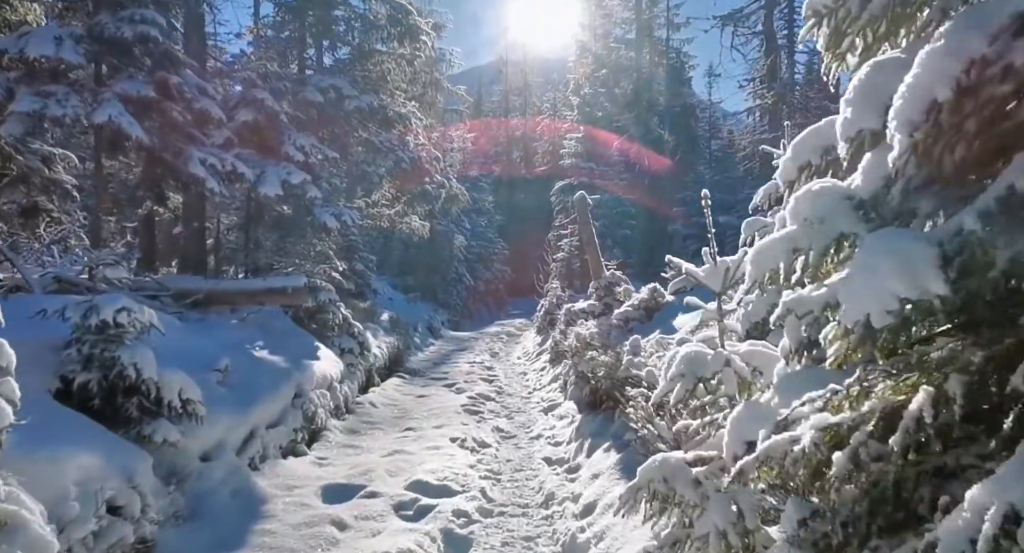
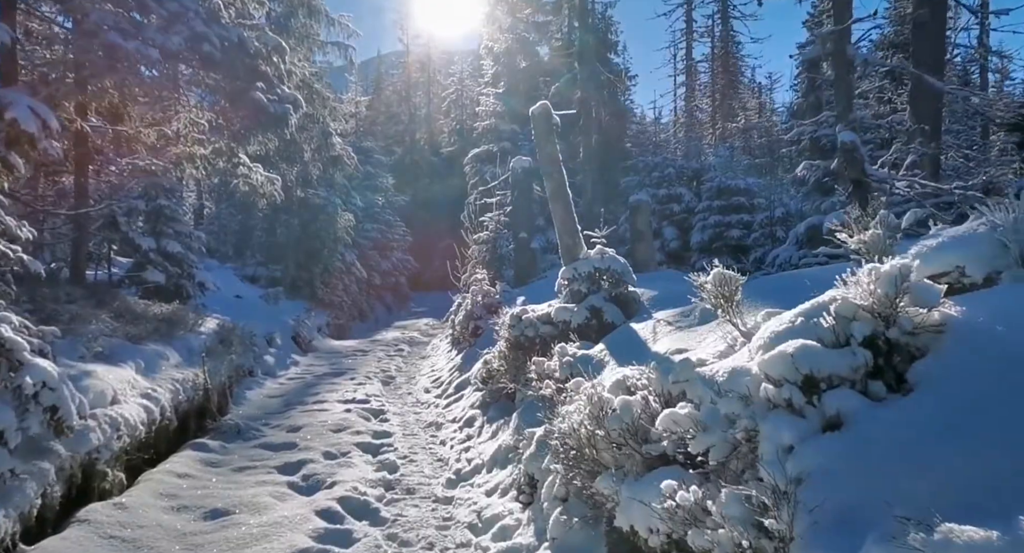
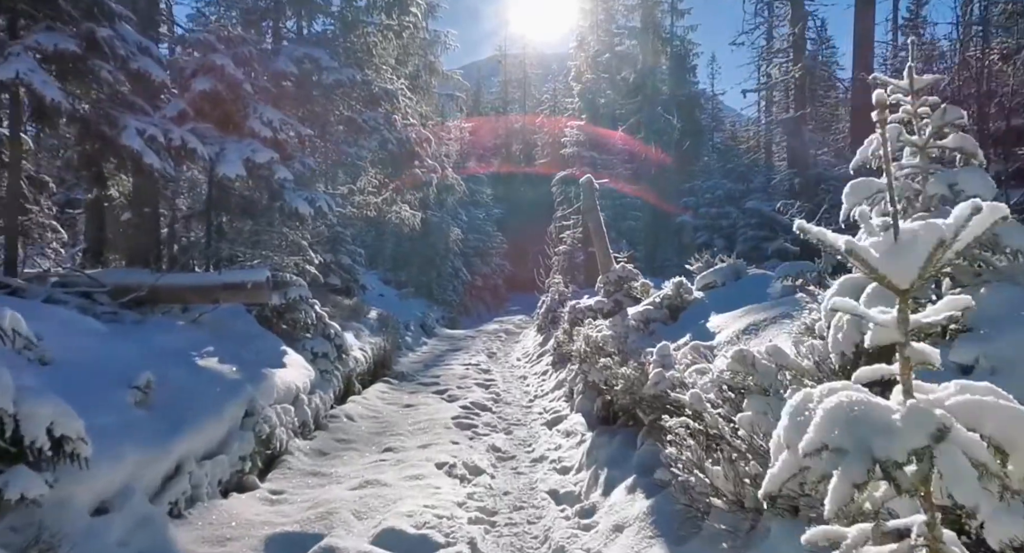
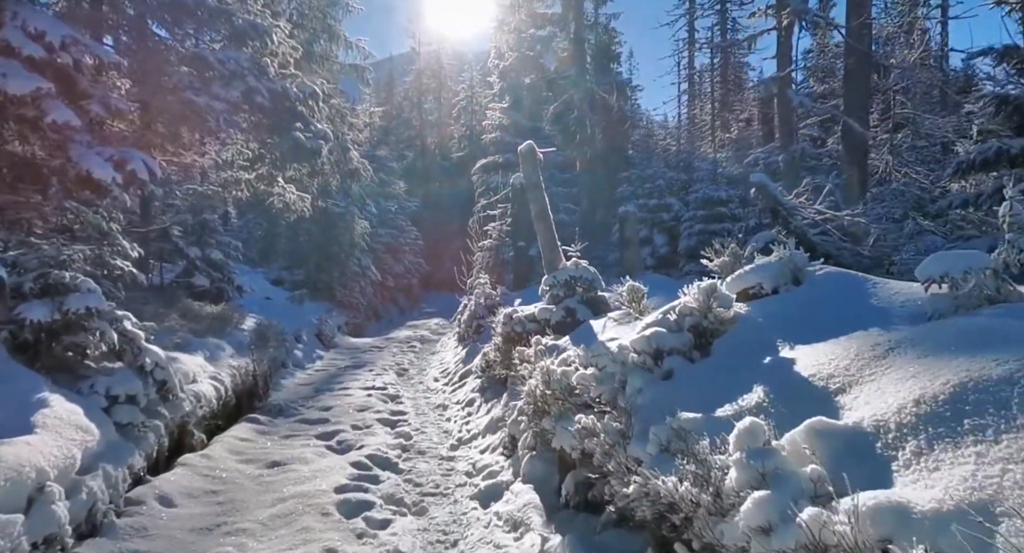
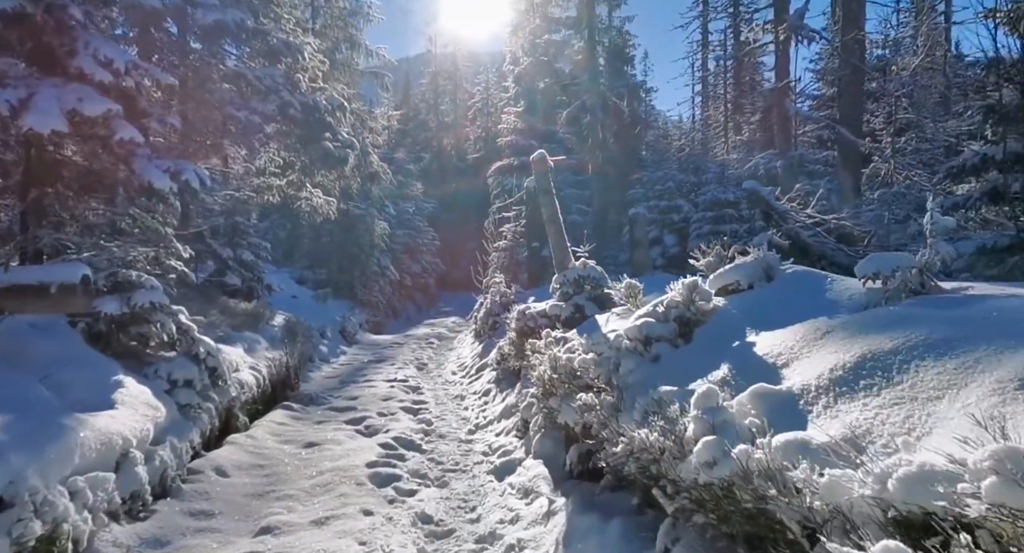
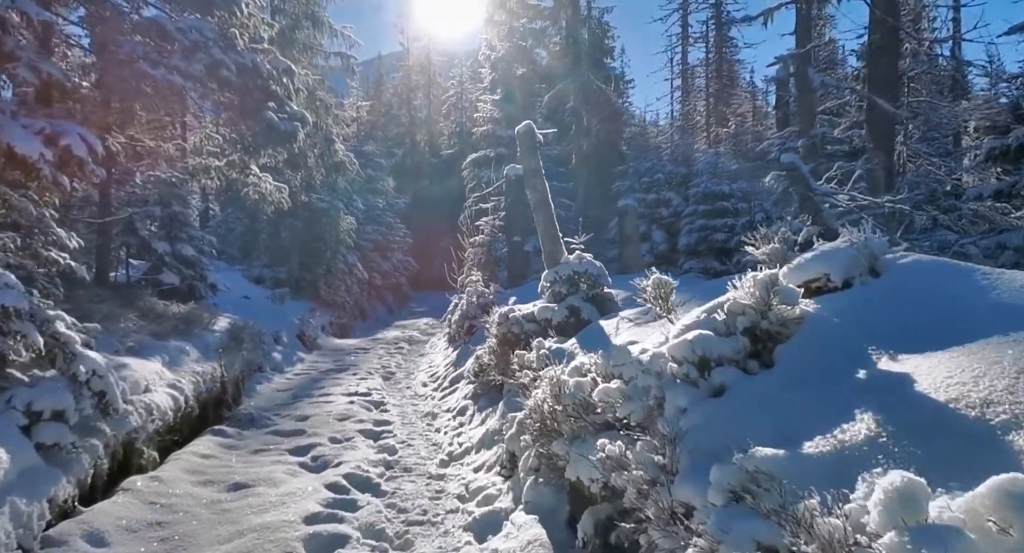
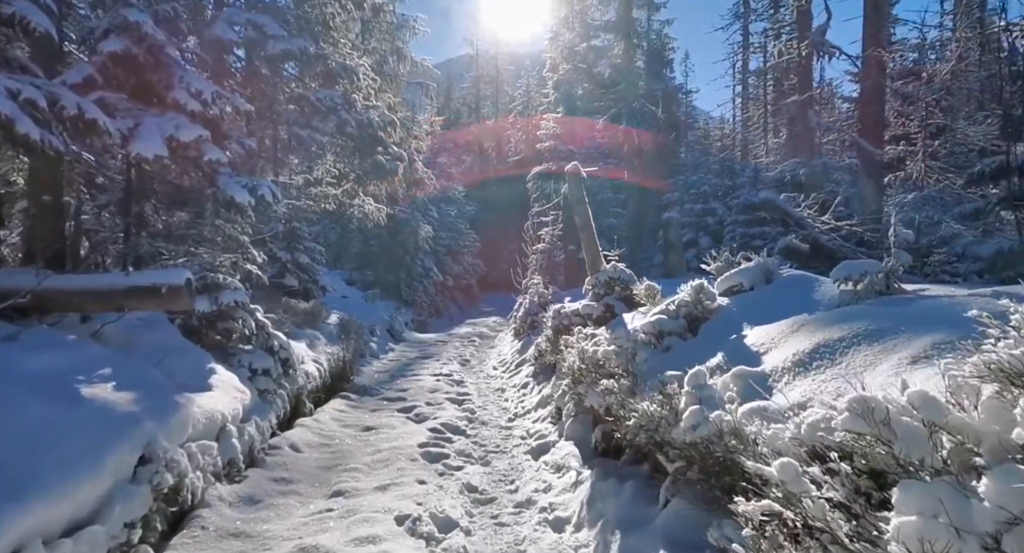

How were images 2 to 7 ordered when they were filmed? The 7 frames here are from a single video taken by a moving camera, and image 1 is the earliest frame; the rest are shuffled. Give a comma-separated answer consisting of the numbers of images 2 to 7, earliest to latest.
3, 7, 5, 4, 6, 2
